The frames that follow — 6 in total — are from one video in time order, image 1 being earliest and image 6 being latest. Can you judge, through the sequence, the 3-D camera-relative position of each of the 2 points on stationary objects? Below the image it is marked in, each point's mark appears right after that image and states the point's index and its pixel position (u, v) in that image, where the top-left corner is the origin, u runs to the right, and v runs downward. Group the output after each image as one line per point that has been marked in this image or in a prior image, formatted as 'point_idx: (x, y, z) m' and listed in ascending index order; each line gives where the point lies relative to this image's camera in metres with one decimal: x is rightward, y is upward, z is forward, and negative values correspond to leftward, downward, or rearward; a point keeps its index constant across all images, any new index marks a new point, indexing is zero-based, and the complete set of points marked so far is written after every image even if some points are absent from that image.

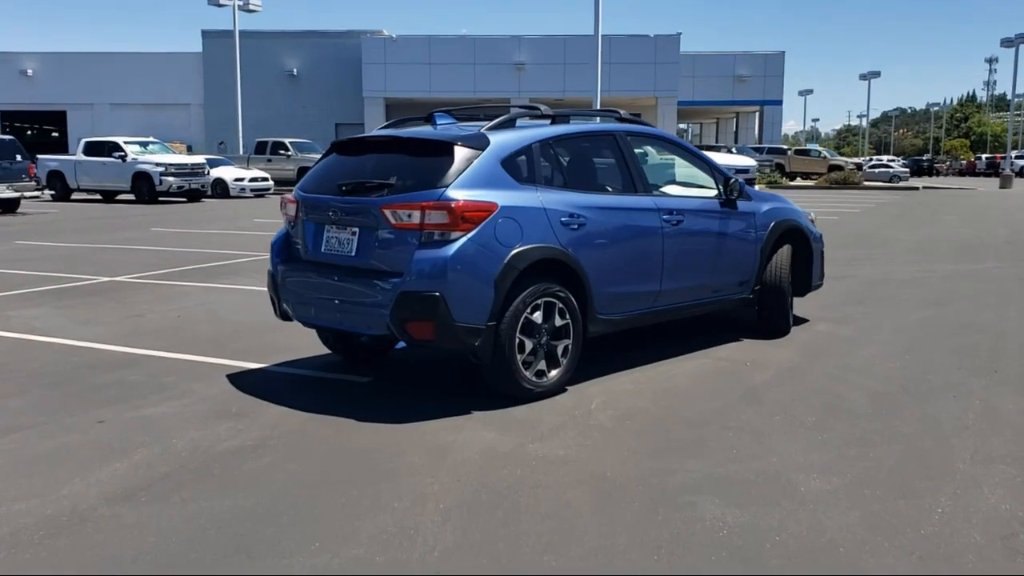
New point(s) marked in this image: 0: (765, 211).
0: (+2.2, +0.7, +8.2) m
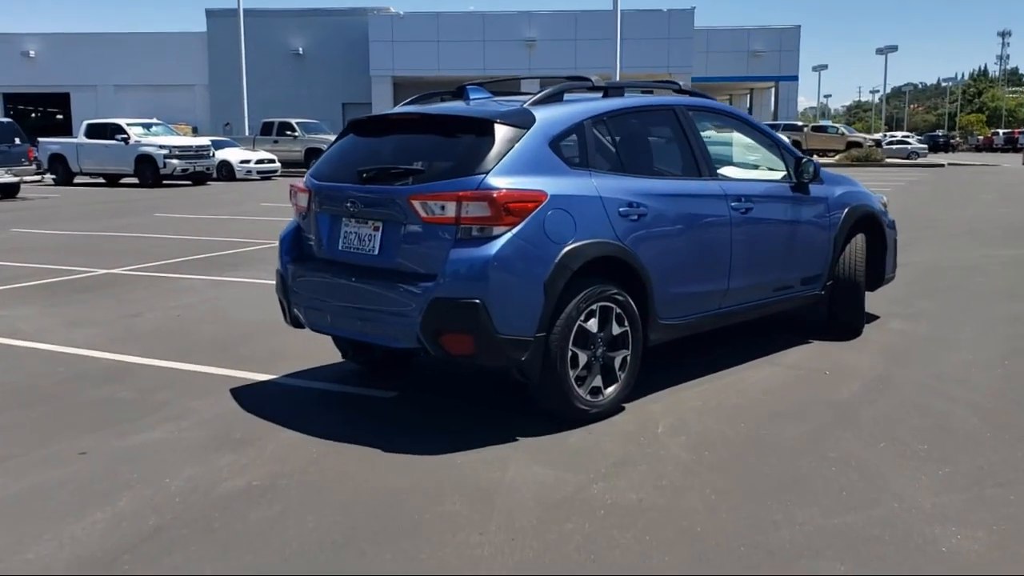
0: (+2.5, +0.7, +7.2) m
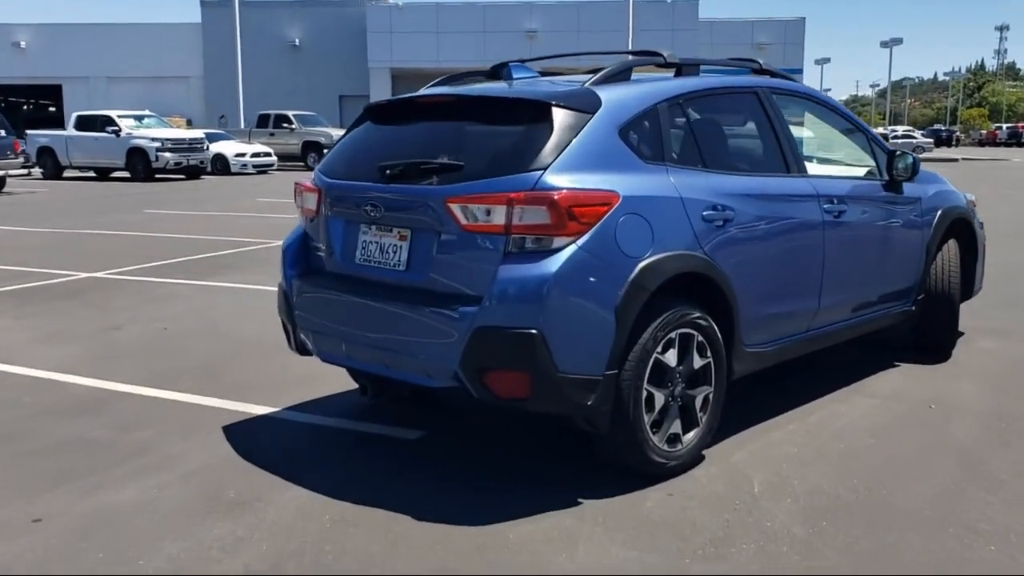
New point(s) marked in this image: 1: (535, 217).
0: (+2.8, +0.6, +6.2) m
1: (+0.1, +0.3, +3.9) m
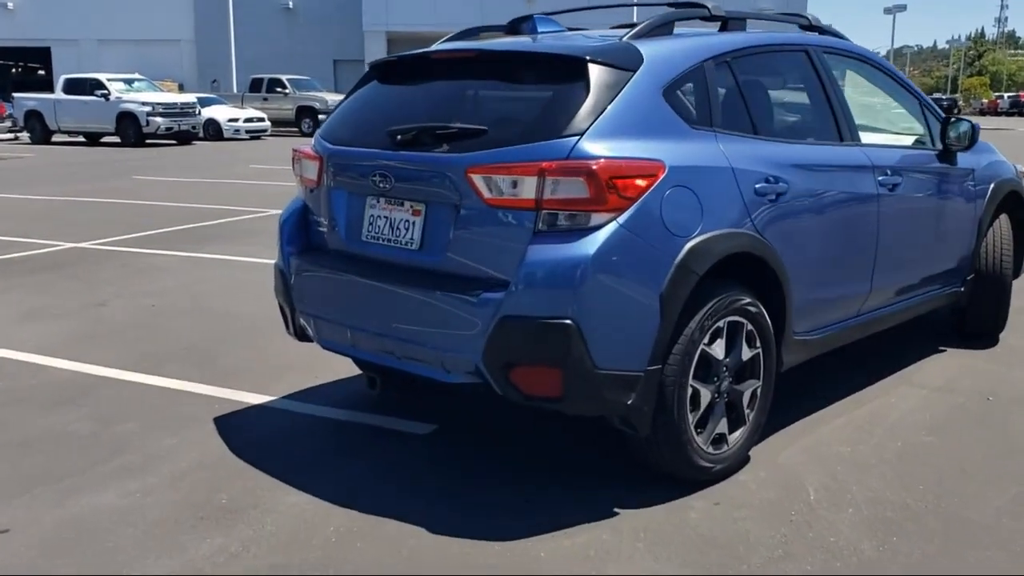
0: (+2.9, +0.7, +5.7) m
1: (+0.2, +0.4, +3.4) m
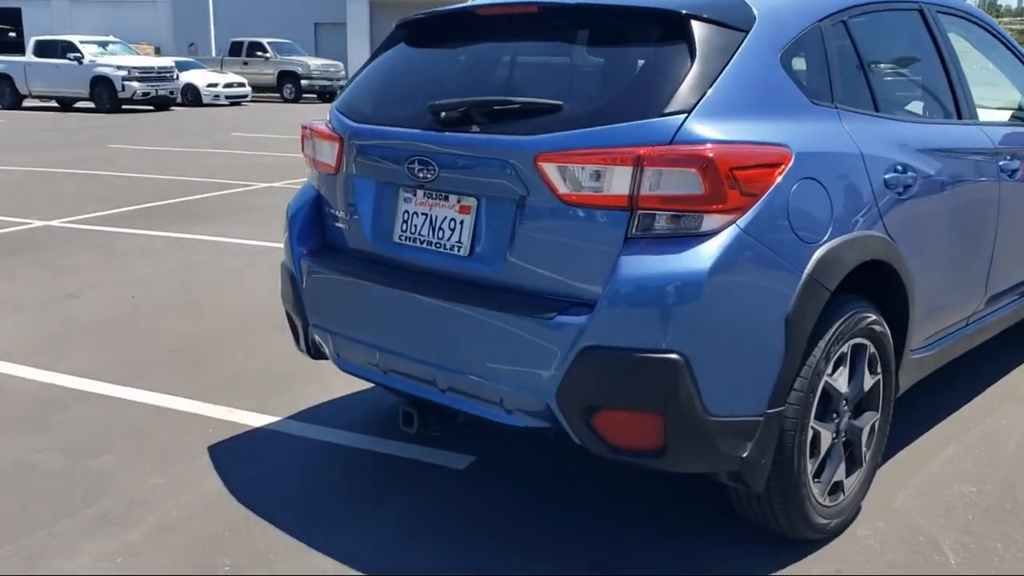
0: (+3.1, +0.8, +5.0) m
1: (+0.5, +0.3, +2.6) m
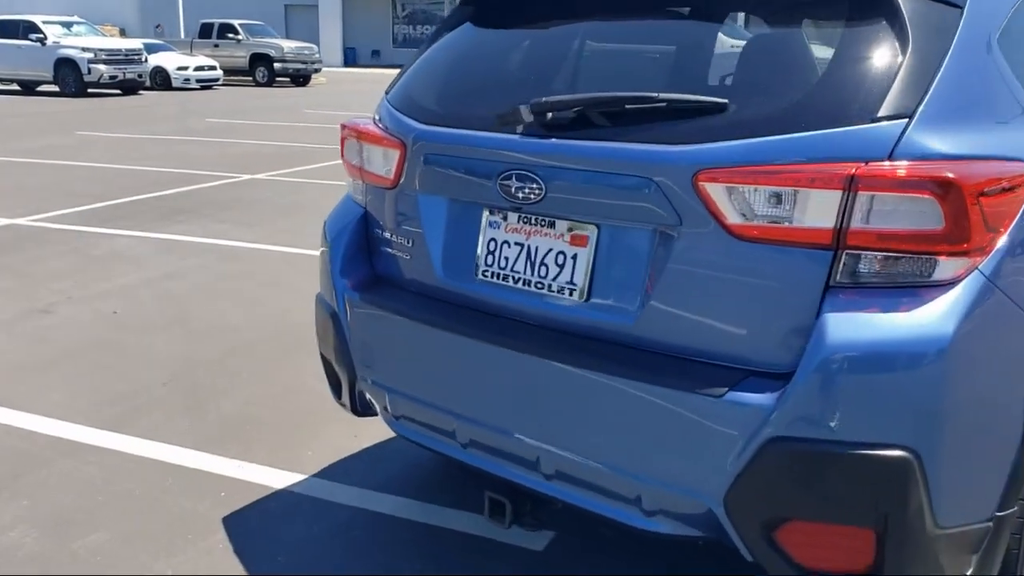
0: (+3.4, +0.7, +4.3) m
1: (+0.8, +0.2, +1.9) m
